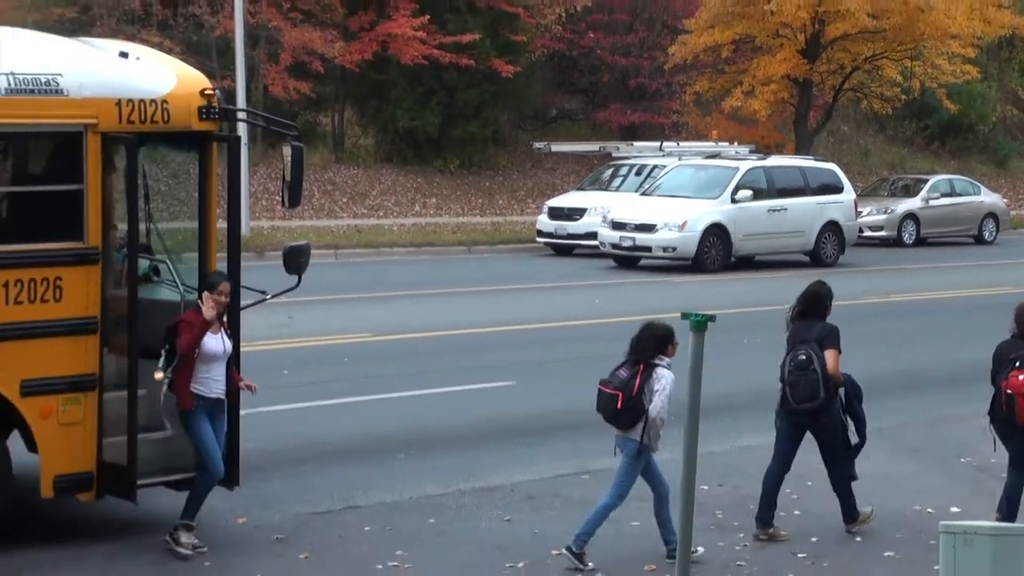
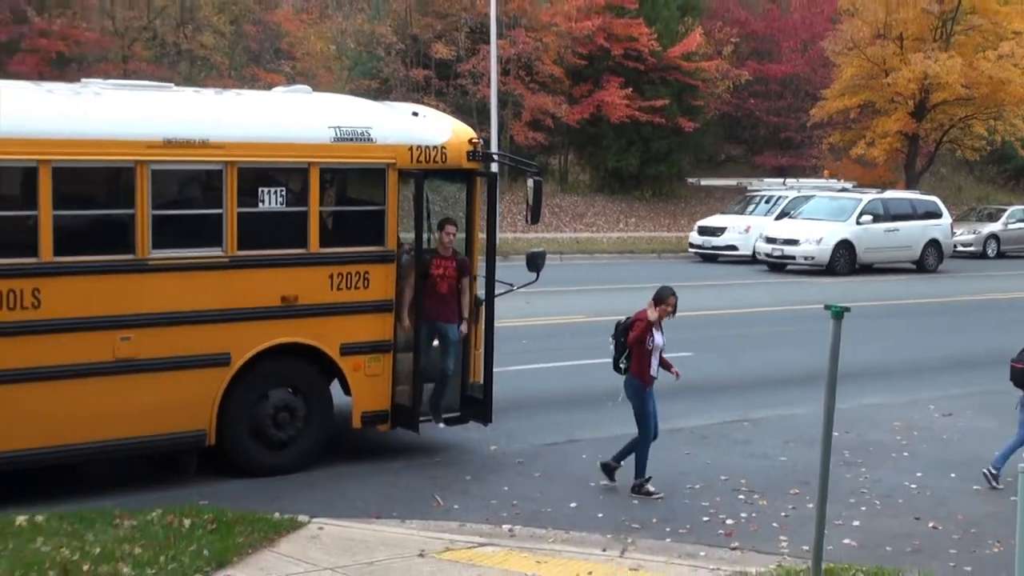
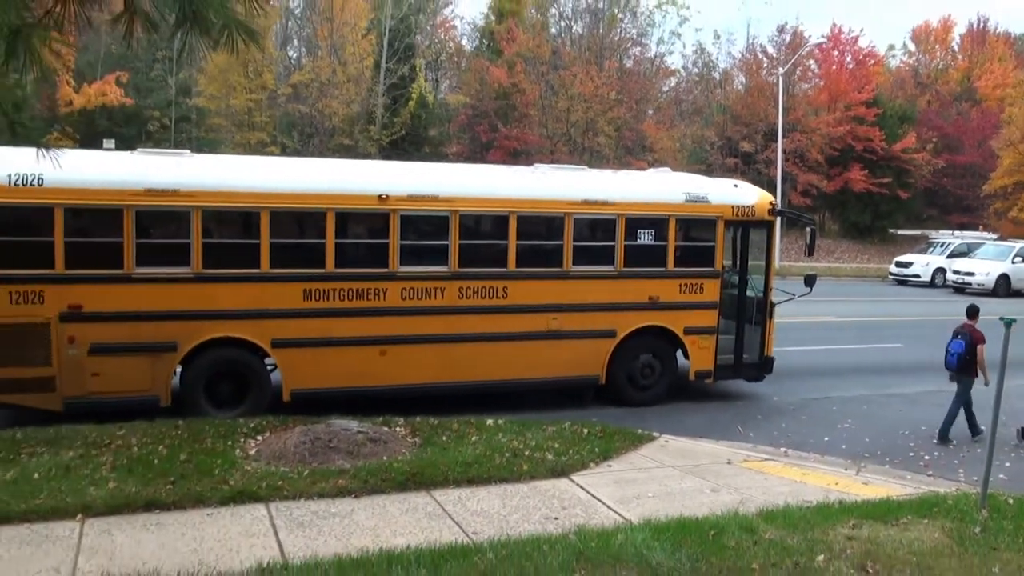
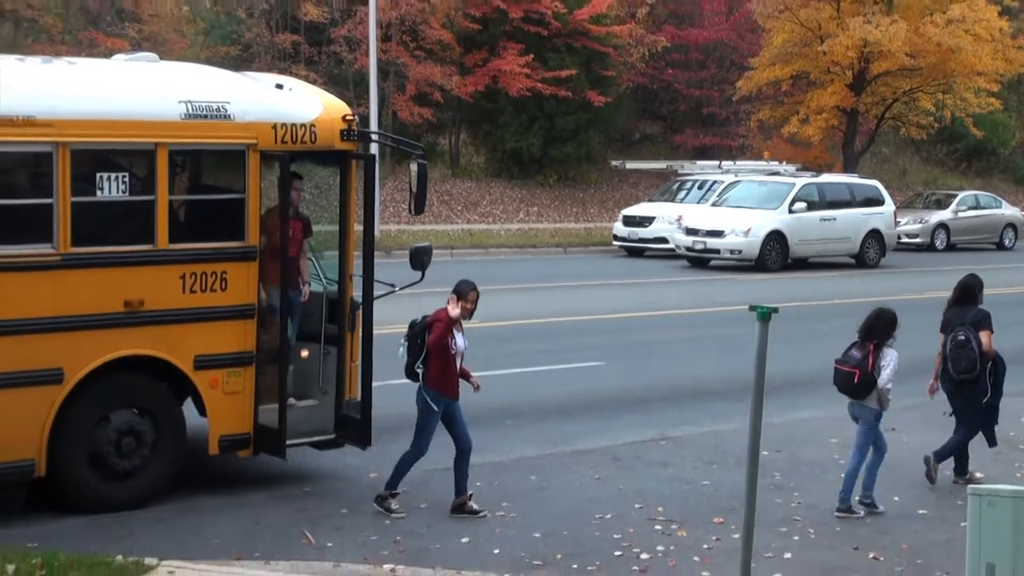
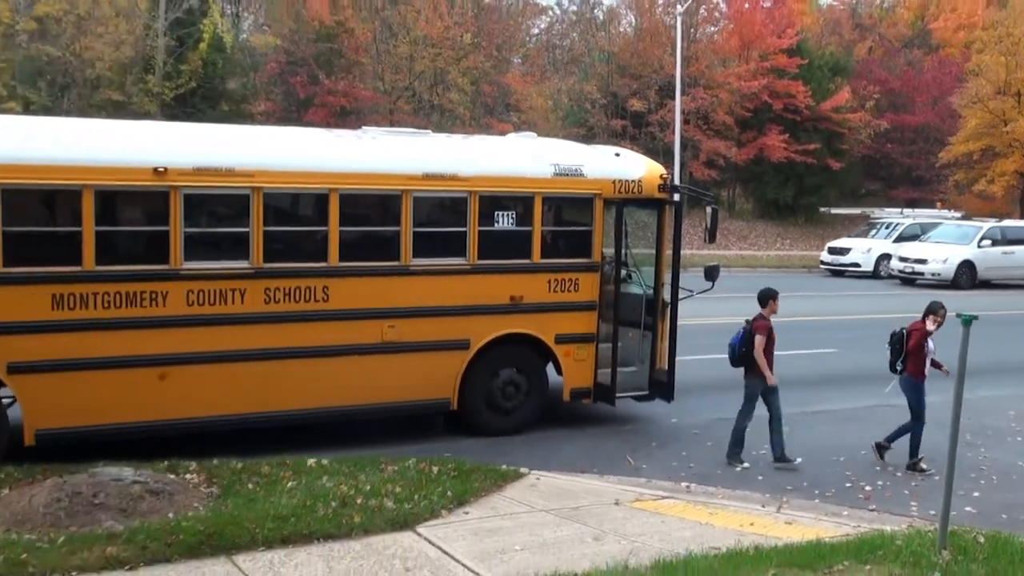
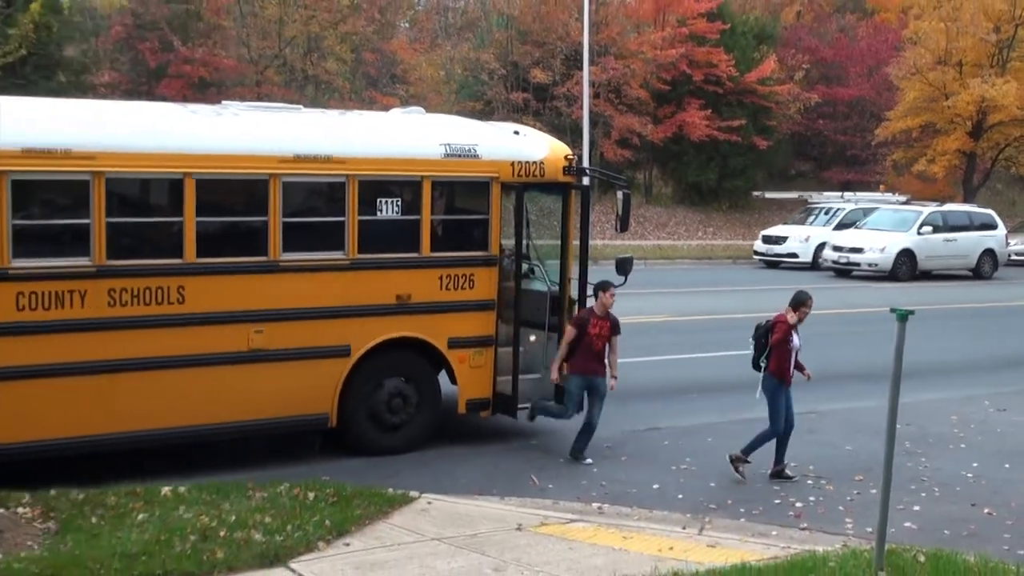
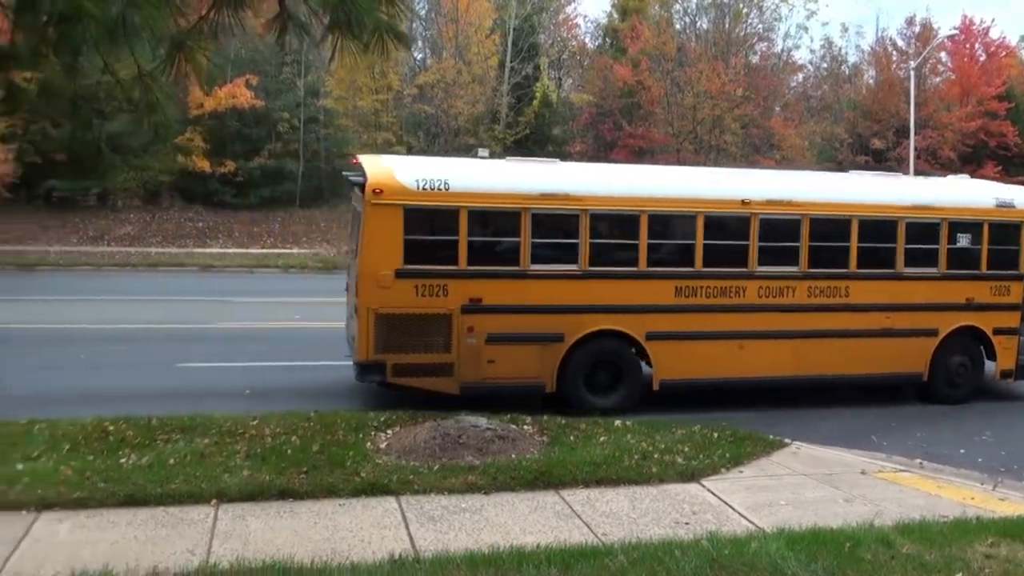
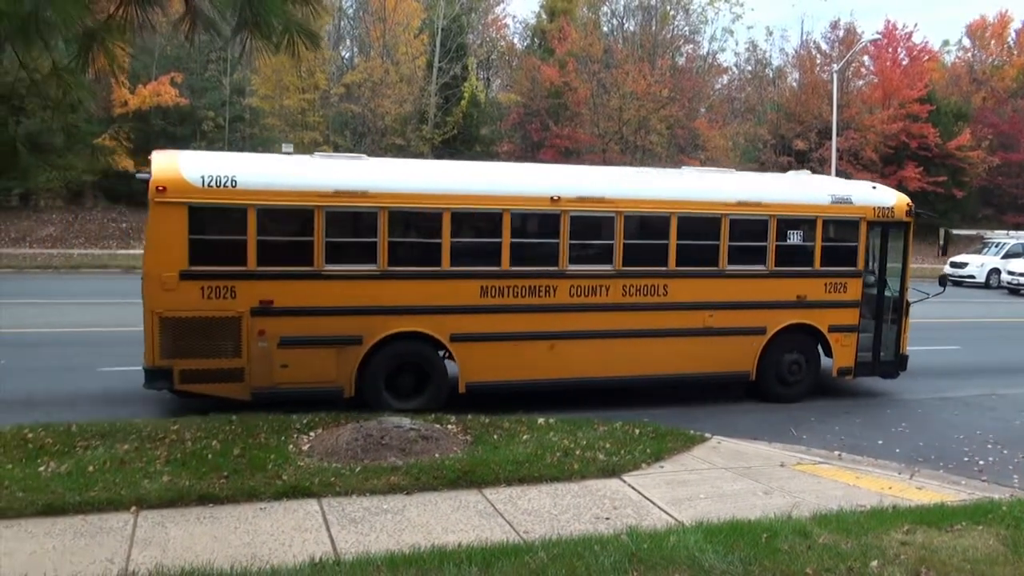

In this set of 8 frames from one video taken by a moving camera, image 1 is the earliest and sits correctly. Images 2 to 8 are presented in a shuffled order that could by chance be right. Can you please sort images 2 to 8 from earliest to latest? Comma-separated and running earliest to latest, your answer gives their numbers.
4, 2, 6, 5, 3, 8, 7
